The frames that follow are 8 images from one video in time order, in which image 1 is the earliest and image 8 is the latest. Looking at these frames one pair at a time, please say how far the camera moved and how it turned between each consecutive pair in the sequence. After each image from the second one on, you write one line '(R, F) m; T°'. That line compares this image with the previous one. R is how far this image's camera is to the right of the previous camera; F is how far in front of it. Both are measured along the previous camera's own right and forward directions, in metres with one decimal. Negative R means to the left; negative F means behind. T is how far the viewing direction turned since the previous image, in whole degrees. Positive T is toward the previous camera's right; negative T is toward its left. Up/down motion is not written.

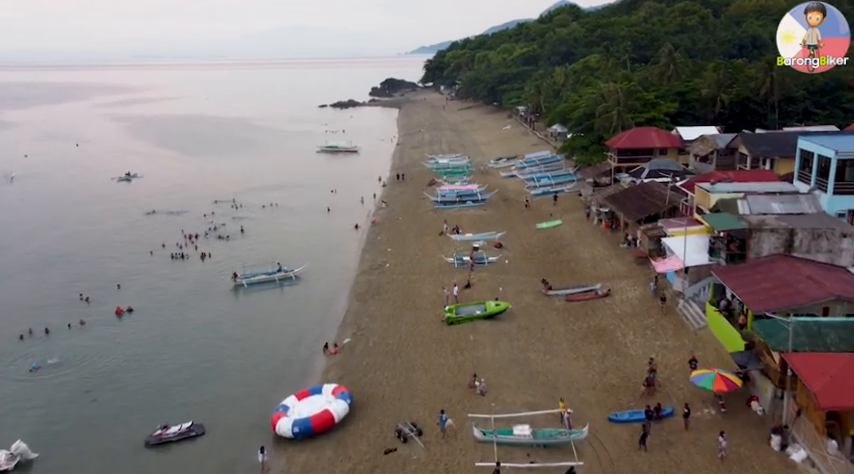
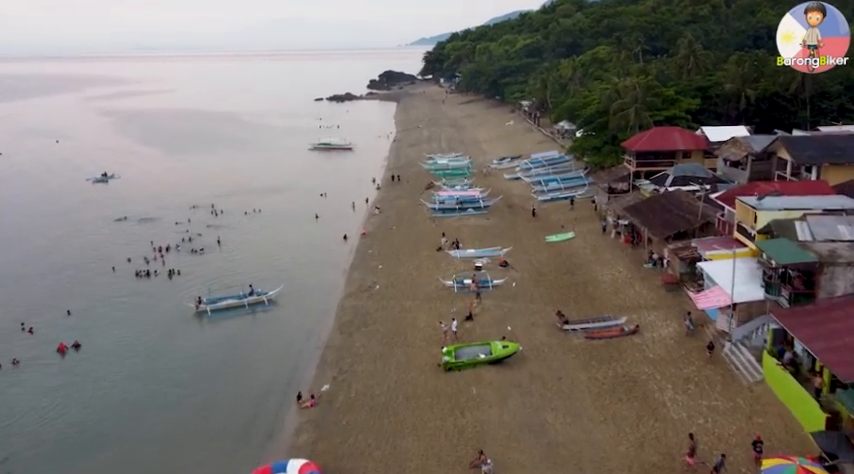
(+0.3, +5.5) m; 0°
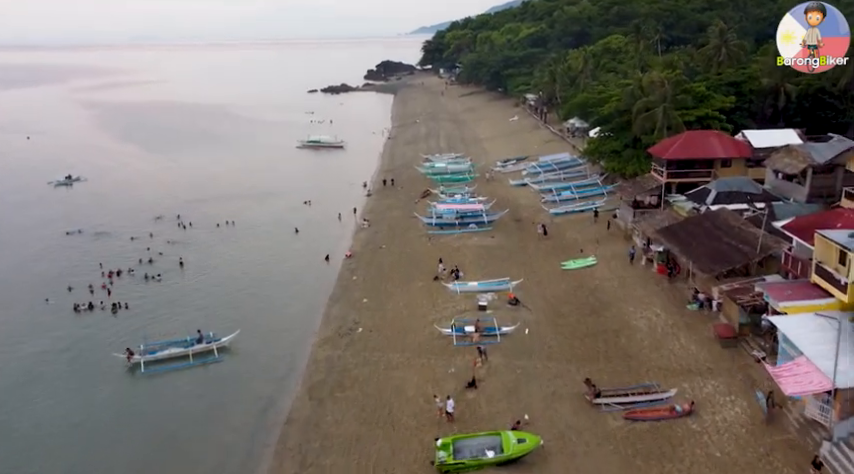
(+0.3, +7.1) m; 0°
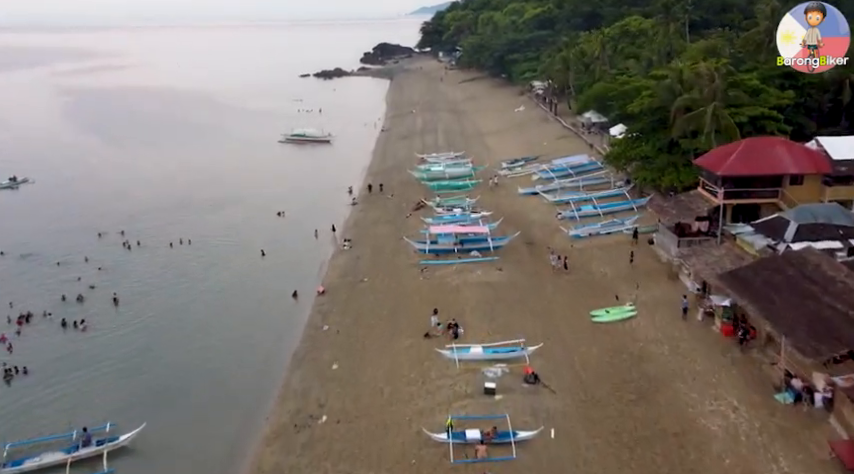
(+0.4, +8.7) m; 0°
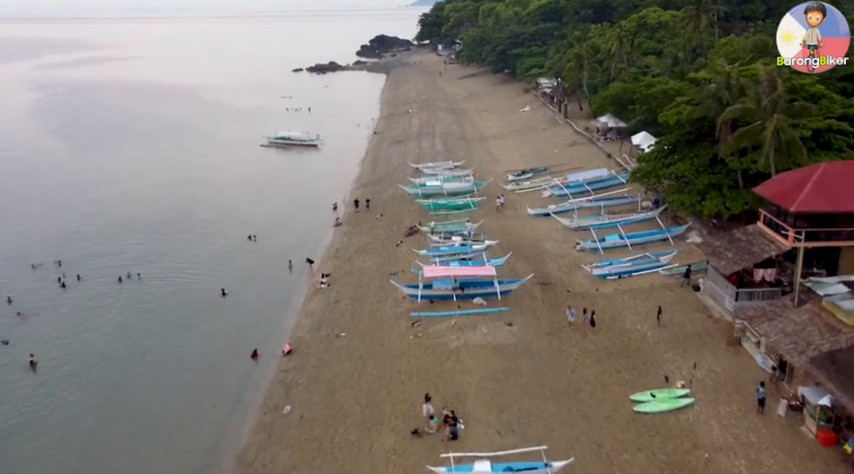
(+0.3, +7.1) m; 0°
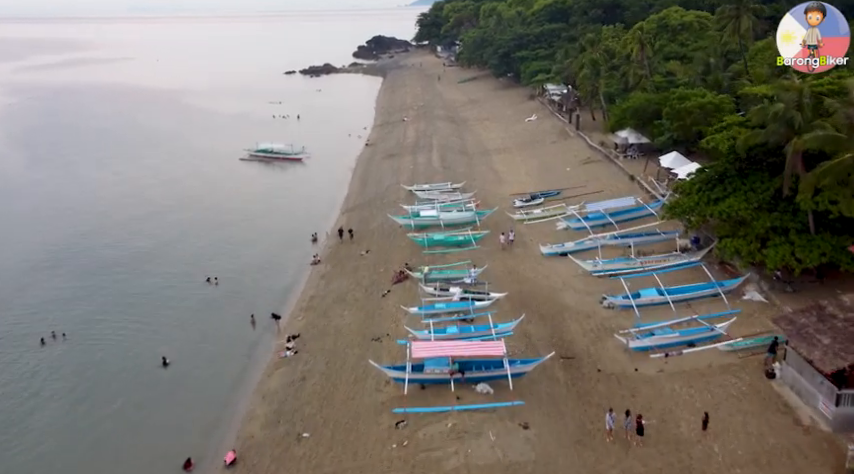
(+0.4, +7.0) m; 0°
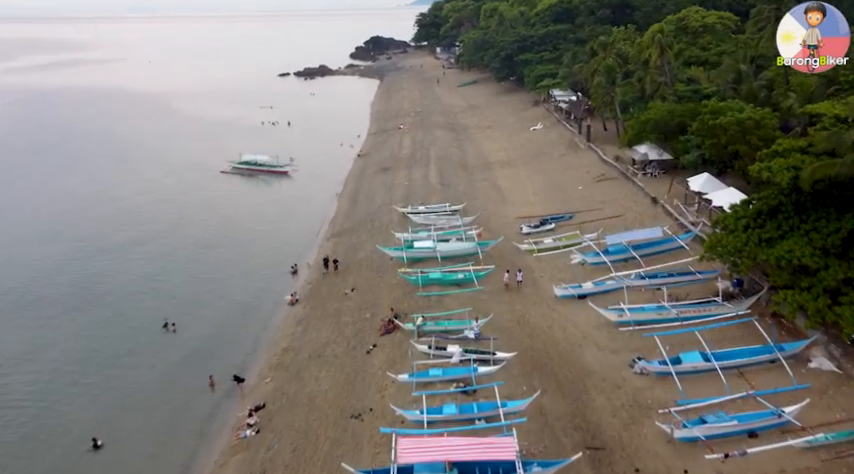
(+0.3, +5.3) m; 0°
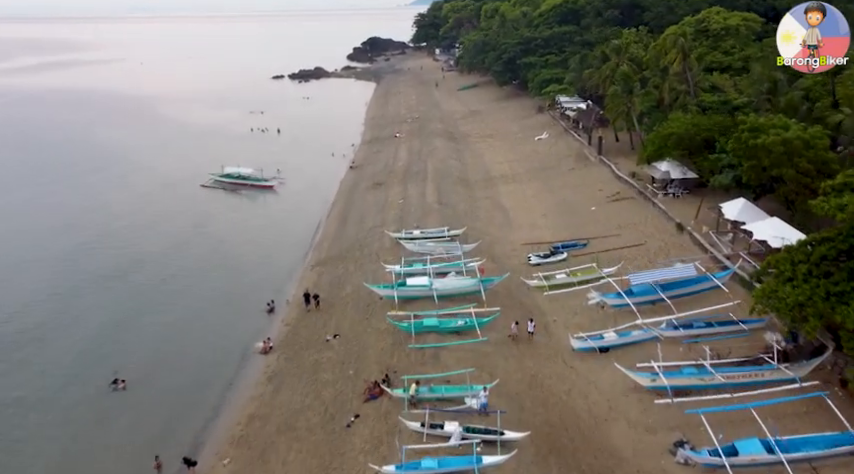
(+0.2, +4.7) m; 0°
